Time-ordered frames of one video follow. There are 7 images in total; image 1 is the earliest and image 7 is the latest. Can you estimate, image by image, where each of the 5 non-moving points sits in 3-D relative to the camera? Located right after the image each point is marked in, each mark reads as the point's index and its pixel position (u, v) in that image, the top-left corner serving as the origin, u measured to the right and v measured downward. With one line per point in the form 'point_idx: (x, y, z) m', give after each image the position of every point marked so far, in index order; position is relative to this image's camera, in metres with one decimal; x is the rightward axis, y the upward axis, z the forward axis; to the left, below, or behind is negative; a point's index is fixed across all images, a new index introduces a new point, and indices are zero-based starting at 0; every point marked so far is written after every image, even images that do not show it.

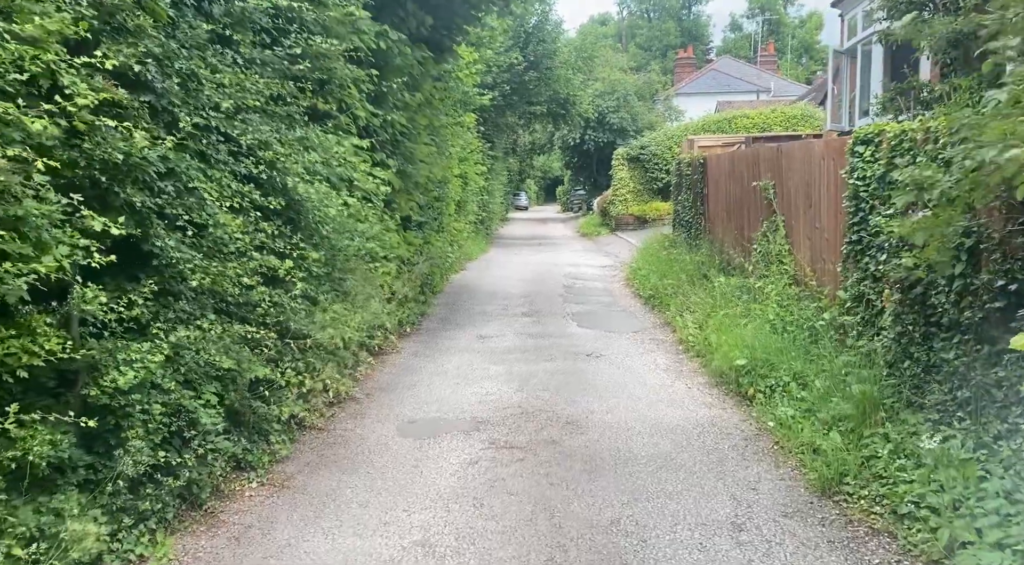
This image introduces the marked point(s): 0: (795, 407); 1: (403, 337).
0: (+1.9, -0.9, +6.8) m
1: (-1.2, -0.6, +10.9) m
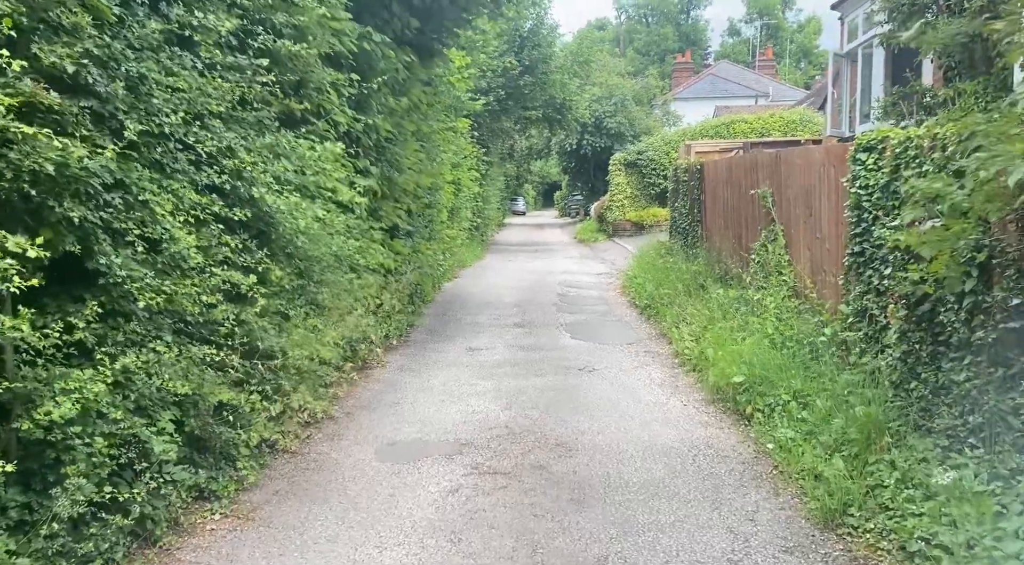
0: (+1.8, -0.9, +6.4) m
1: (-1.3, -0.7, +10.5) m
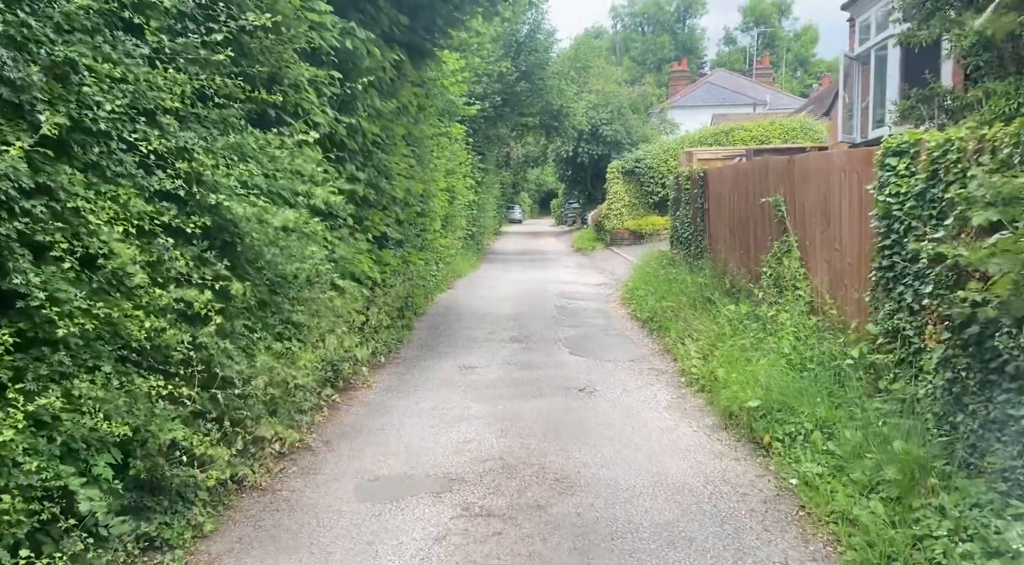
0: (+1.8, -1.1, +5.8) m
1: (-1.3, -0.9, +9.8) m
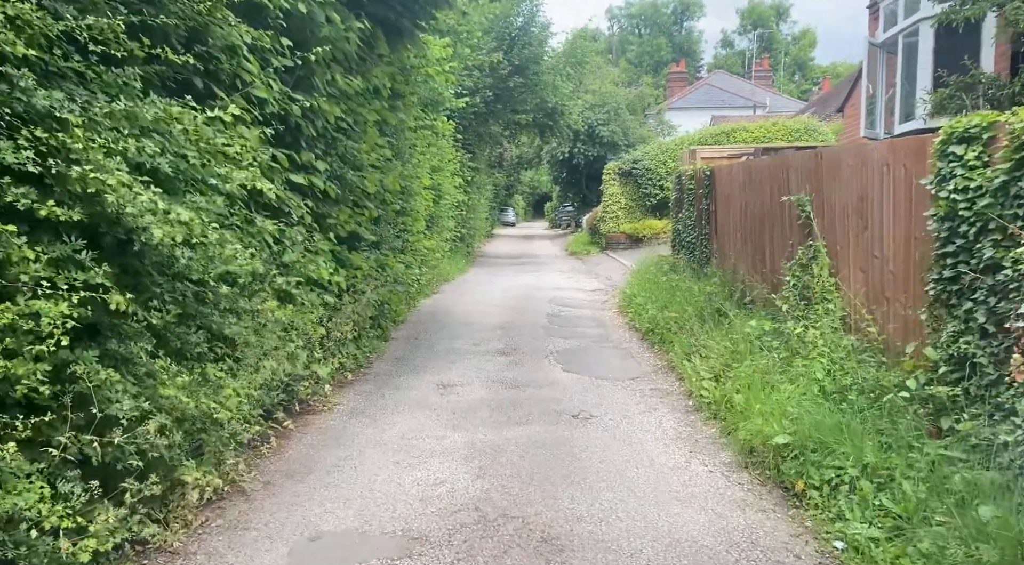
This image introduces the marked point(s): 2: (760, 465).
0: (+1.7, -1.1, +4.6) m
1: (-1.5, -0.9, +8.7) m
2: (+1.5, -1.1, +6.1) m
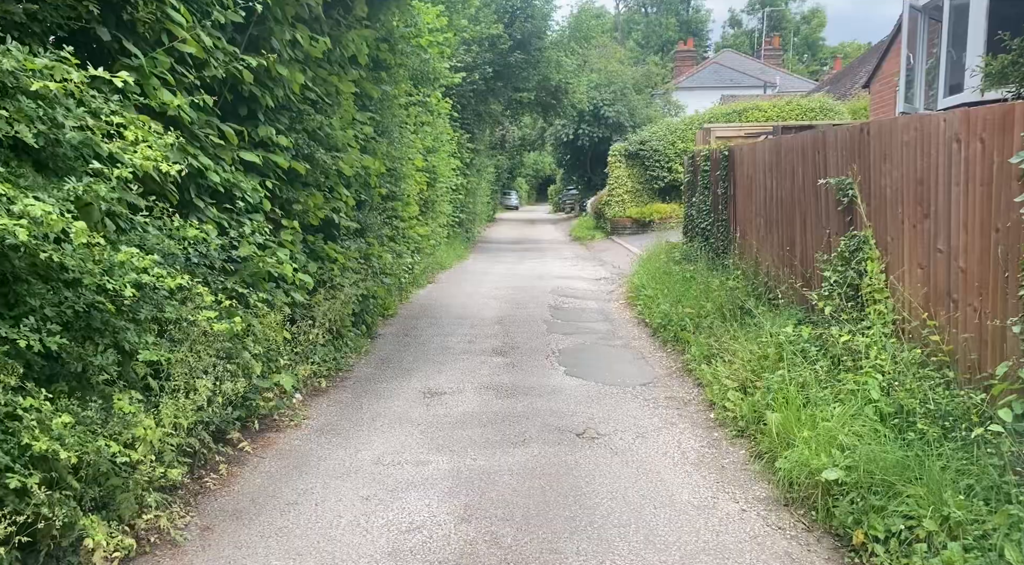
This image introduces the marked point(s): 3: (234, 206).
0: (+1.6, -1.2, +3.6) m
1: (-1.5, -0.9, +7.6) m
2: (+1.5, -1.1, +5.0) m
3: (-1.6, +0.5, +5.9) m
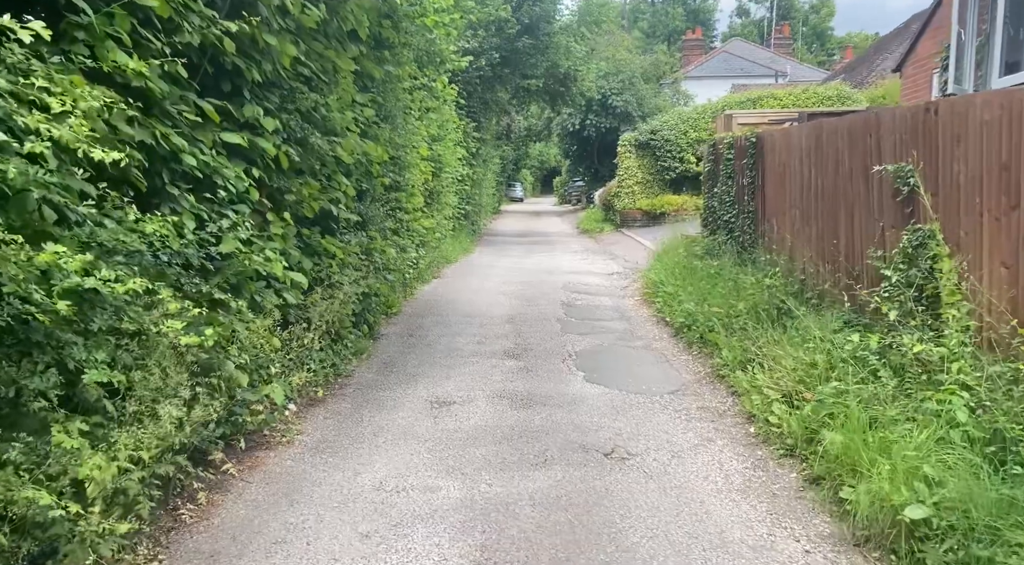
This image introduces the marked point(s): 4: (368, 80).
0: (+1.7, -1.2, +2.8) m
1: (-1.4, -0.9, +6.8) m
2: (+1.6, -1.1, +4.2) m
3: (-1.5, +0.4, +5.2) m
4: (-1.2, +1.7, +8.6) m
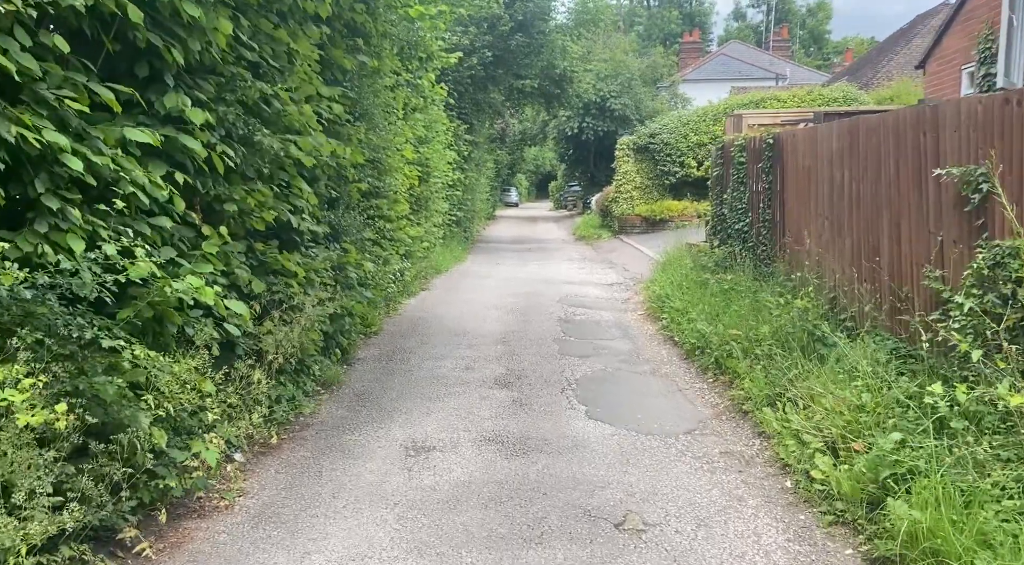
0: (+1.7, -1.3, +1.7) m
1: (-1.4, -1.0, +5.7) m
2: (+1.5, -1.3, +3.2) m
3: (-1.6, +0.3, +4.1) m
4: (-1.3, +1.6, +7.5) m
